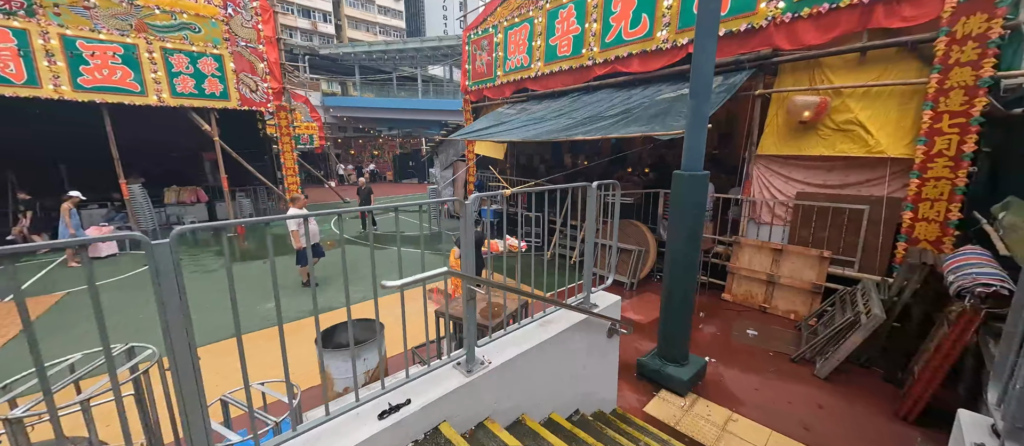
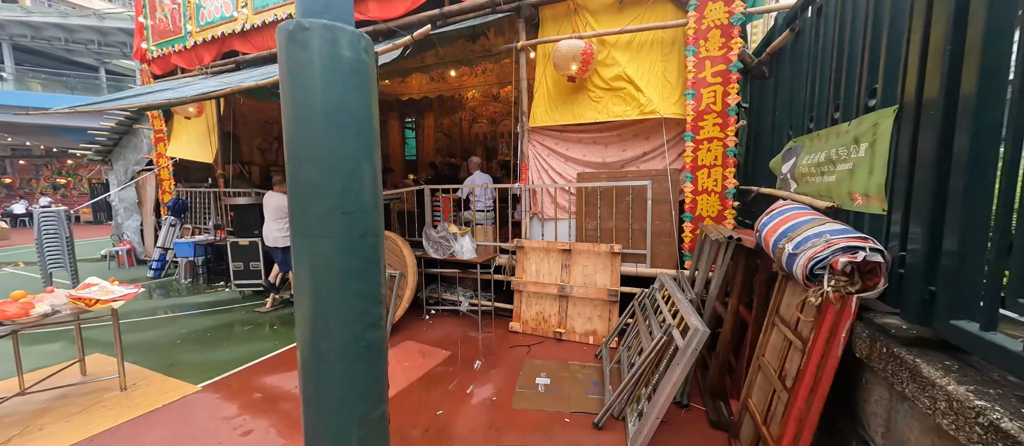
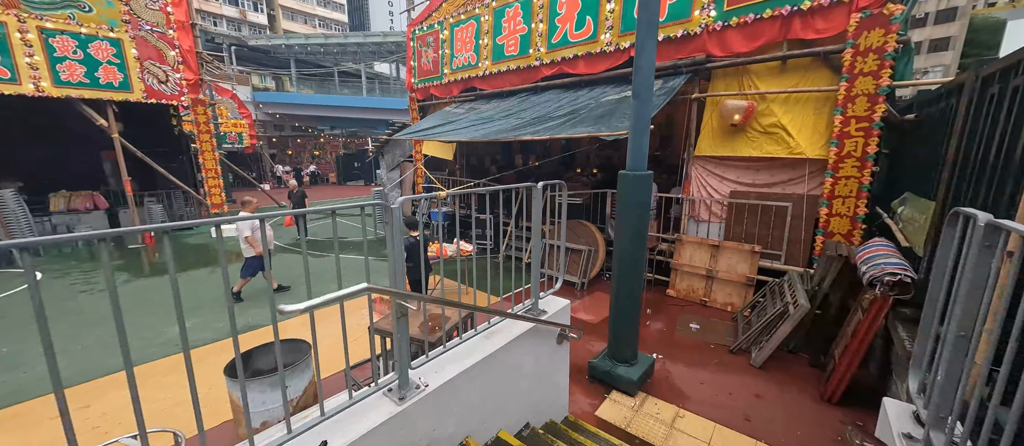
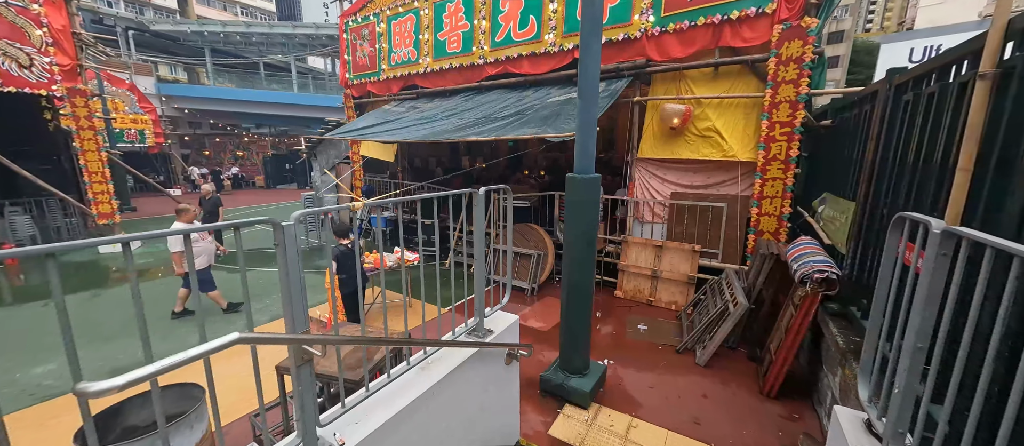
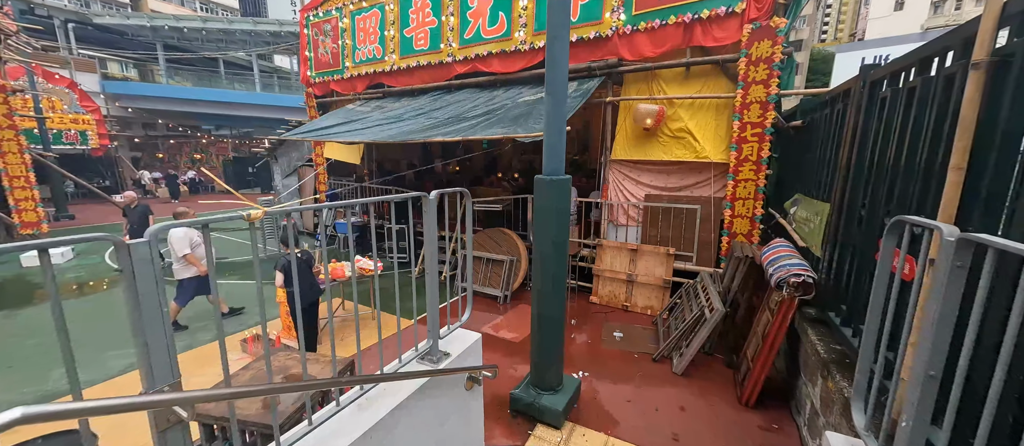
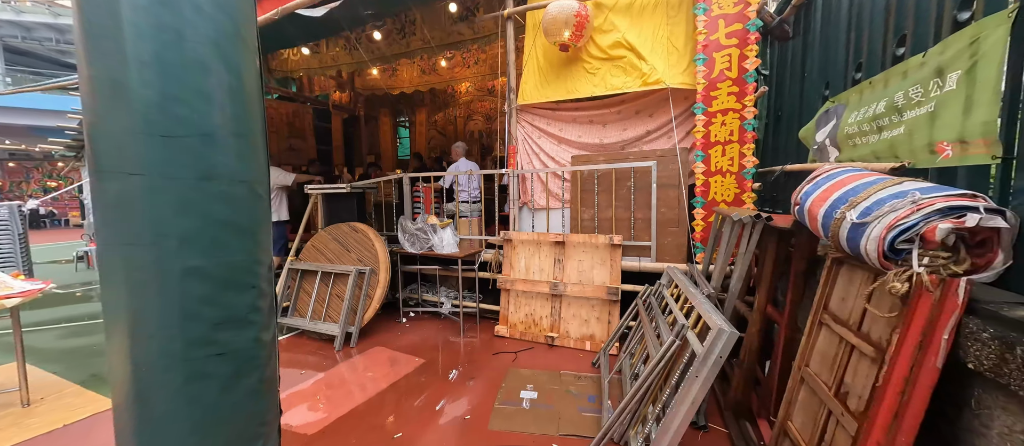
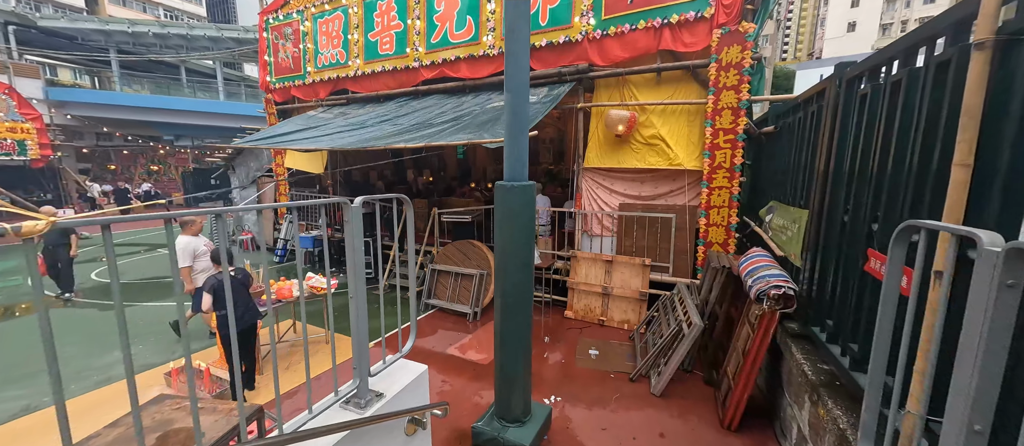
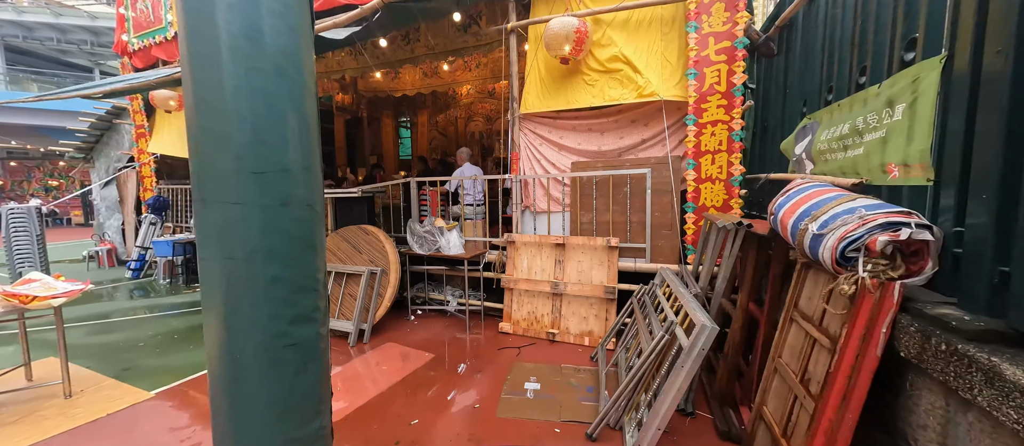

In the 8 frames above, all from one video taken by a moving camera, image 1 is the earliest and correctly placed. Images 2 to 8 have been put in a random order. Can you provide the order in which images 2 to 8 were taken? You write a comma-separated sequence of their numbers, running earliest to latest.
3, 4, 5, 7, 2, 8, 6
